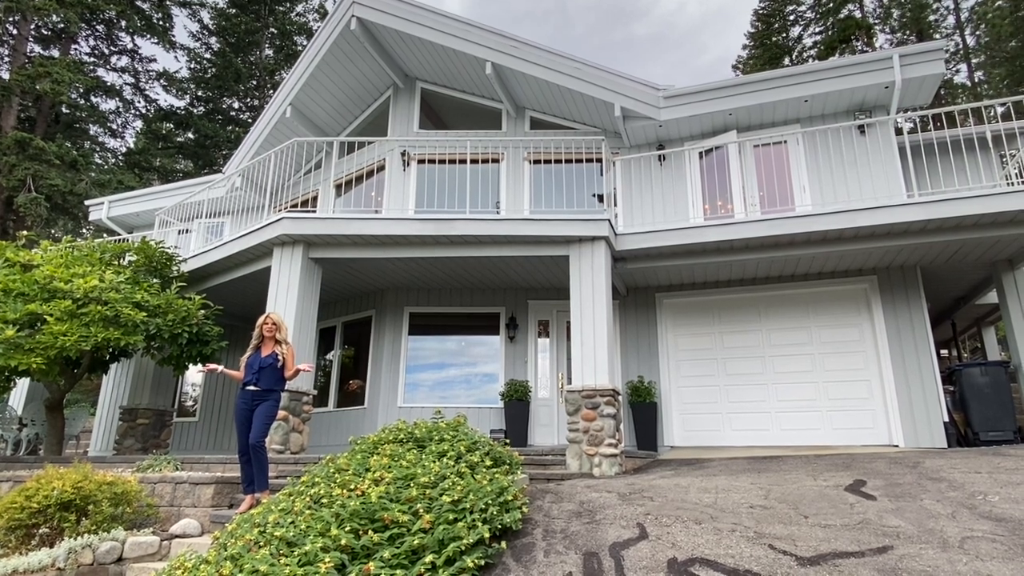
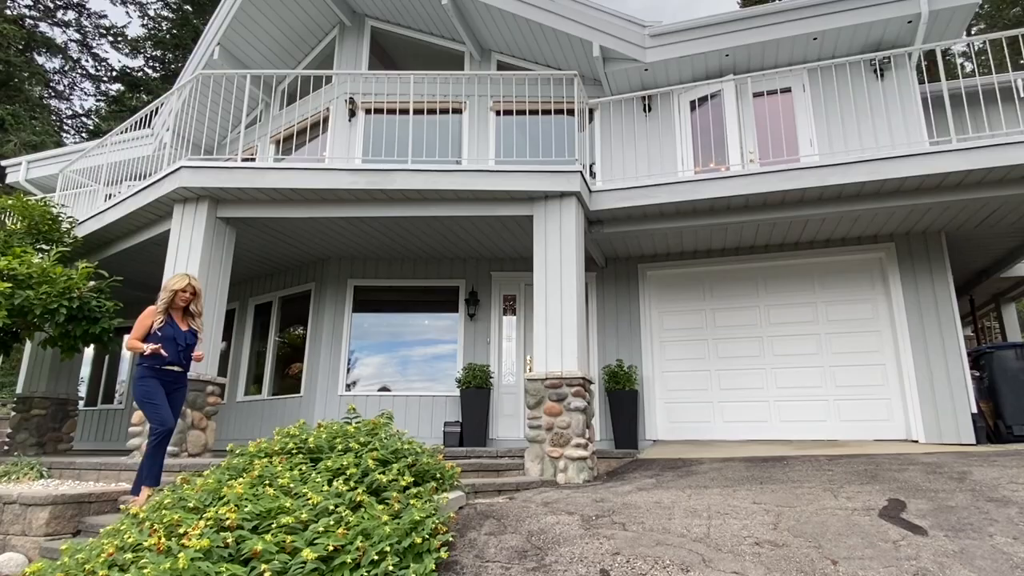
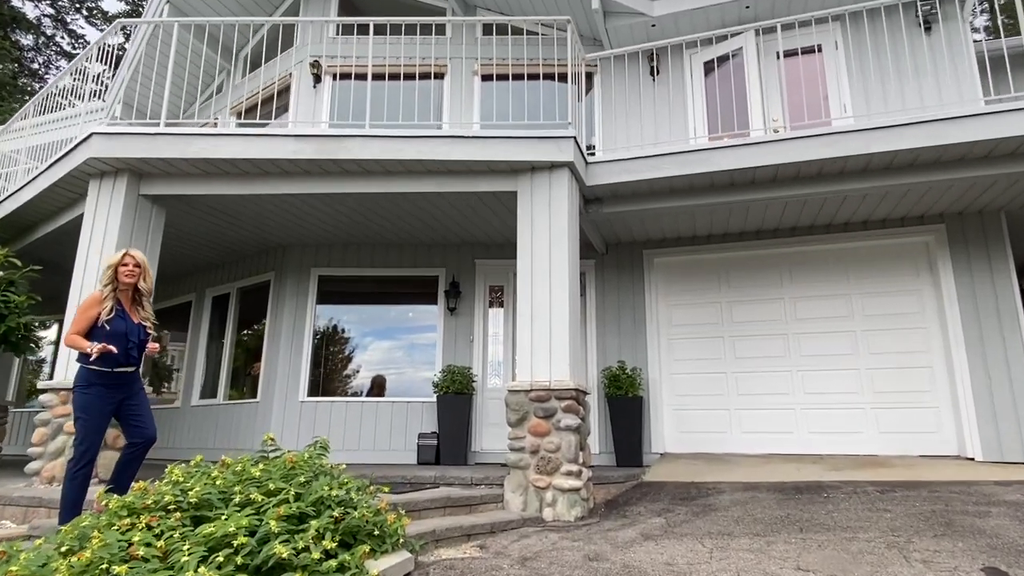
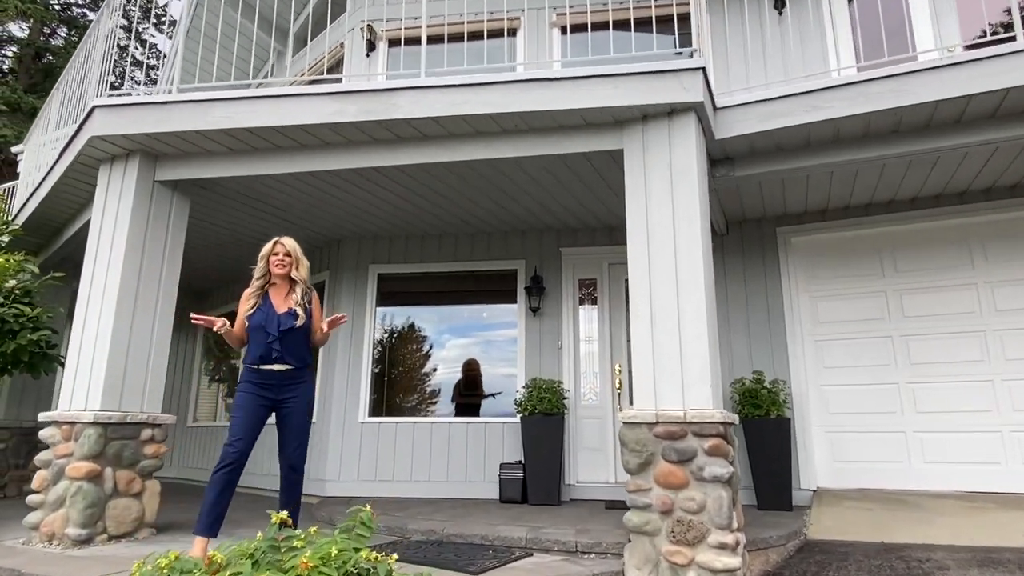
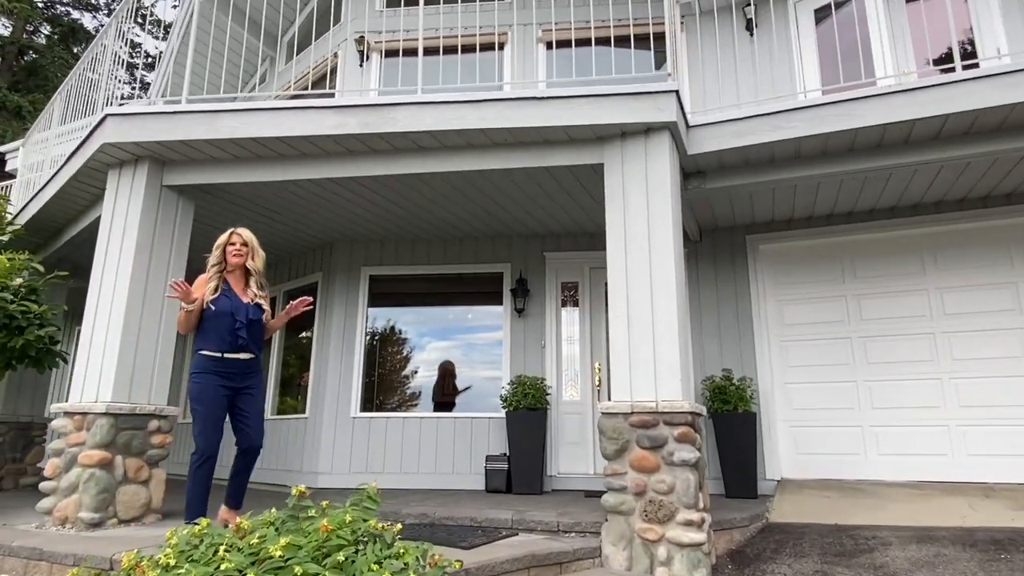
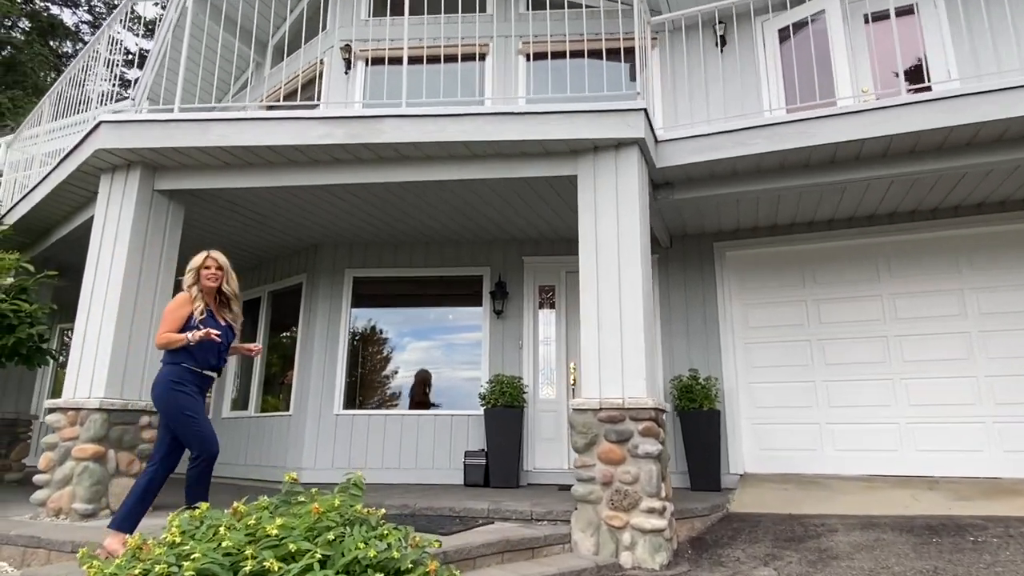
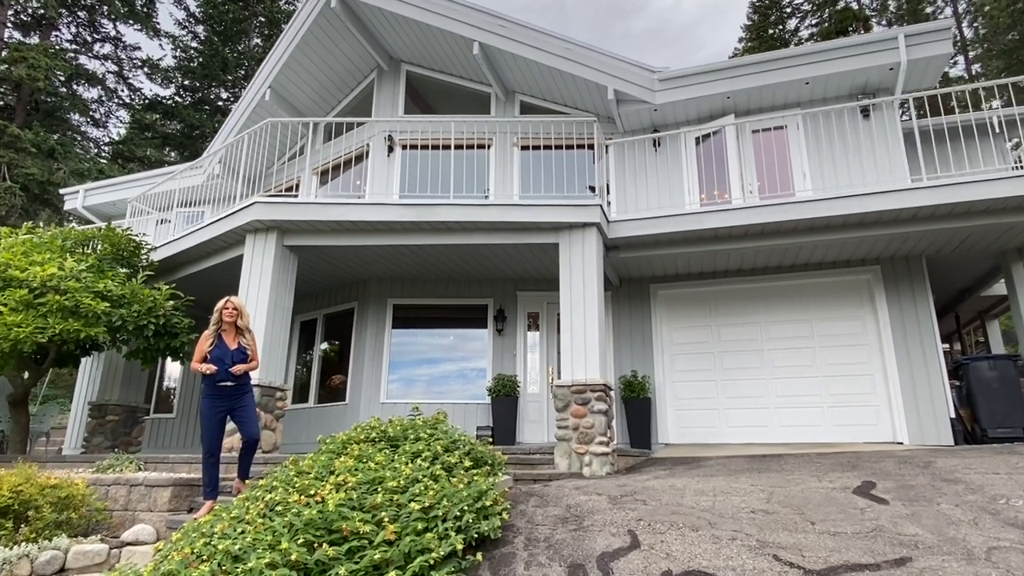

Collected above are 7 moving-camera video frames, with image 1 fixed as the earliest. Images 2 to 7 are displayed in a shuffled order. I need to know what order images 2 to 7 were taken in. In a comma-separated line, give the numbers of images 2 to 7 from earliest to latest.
7, 2, 3, 6, 5, 4
